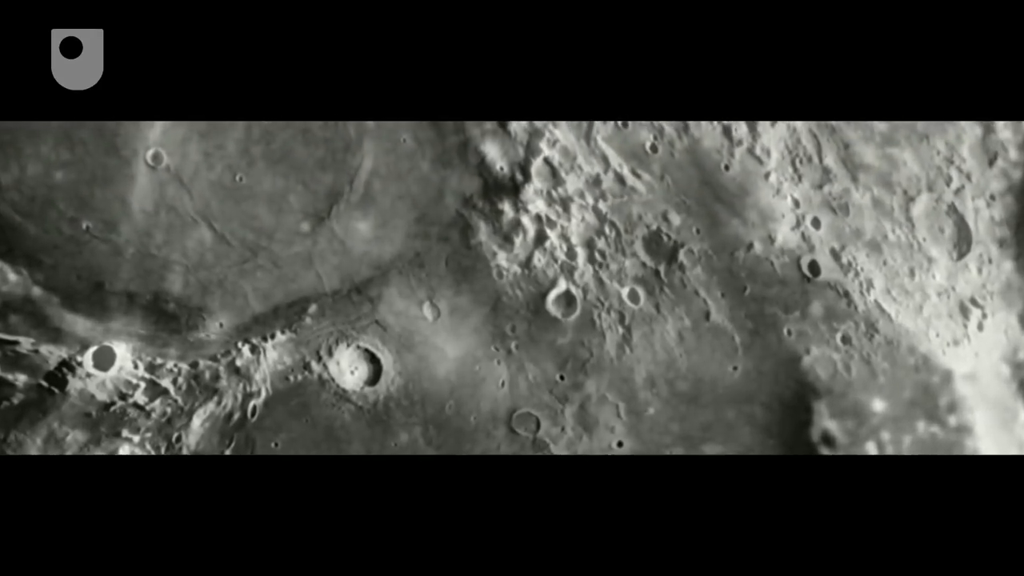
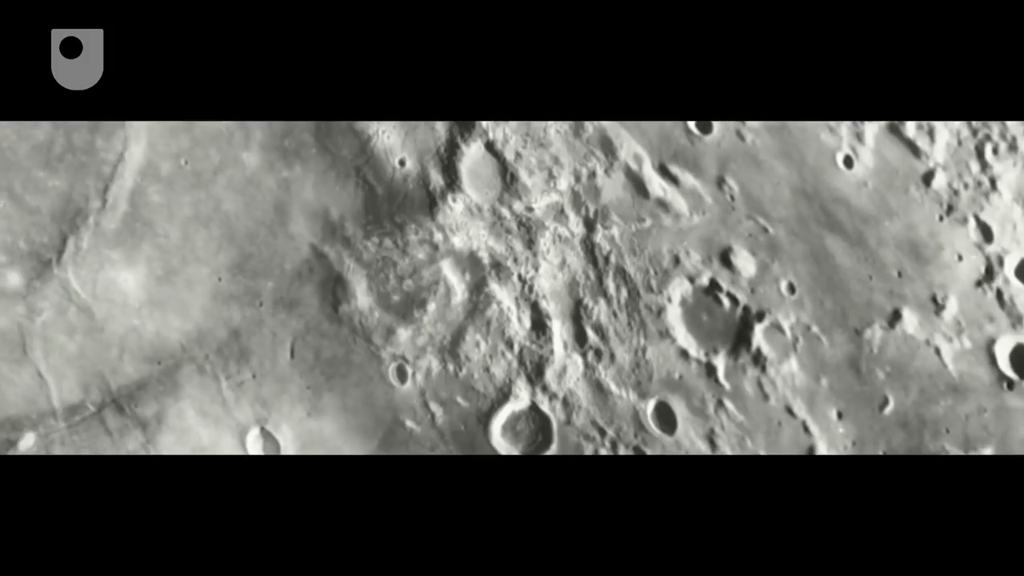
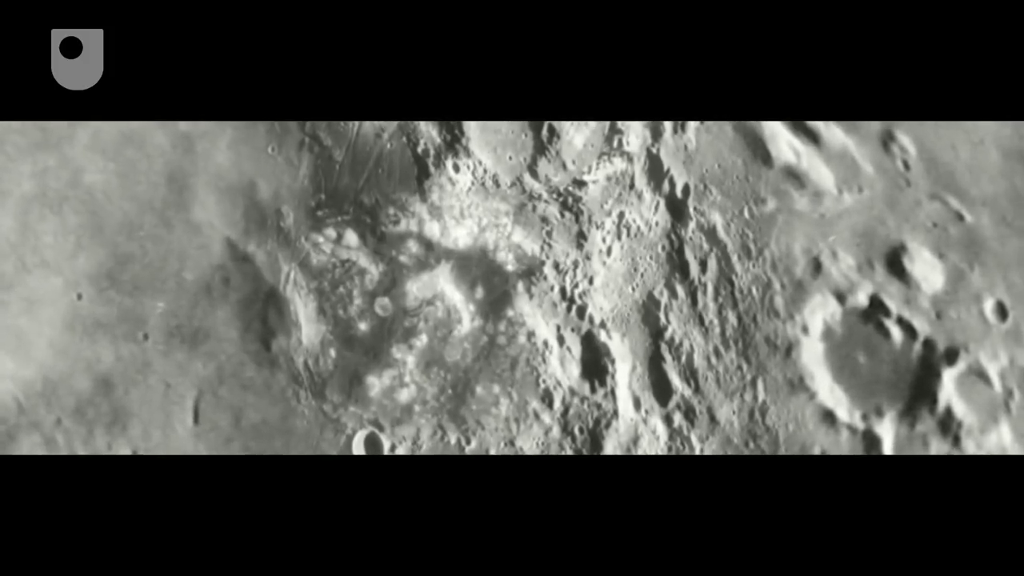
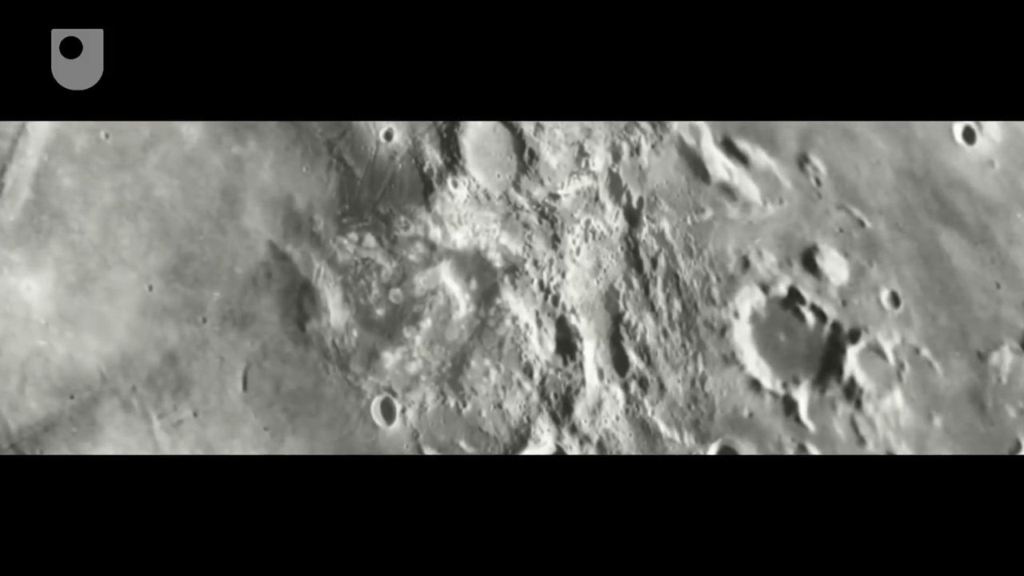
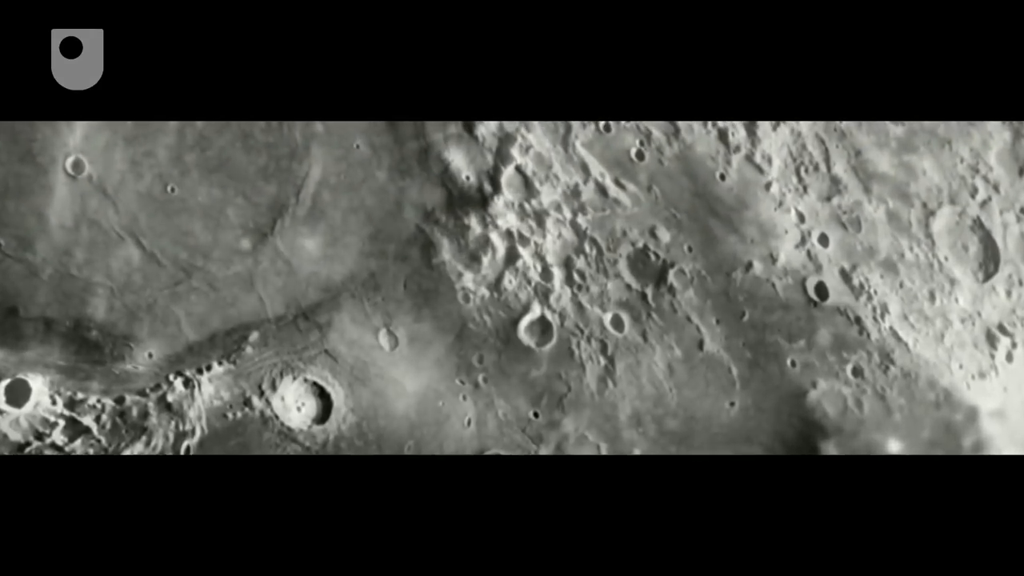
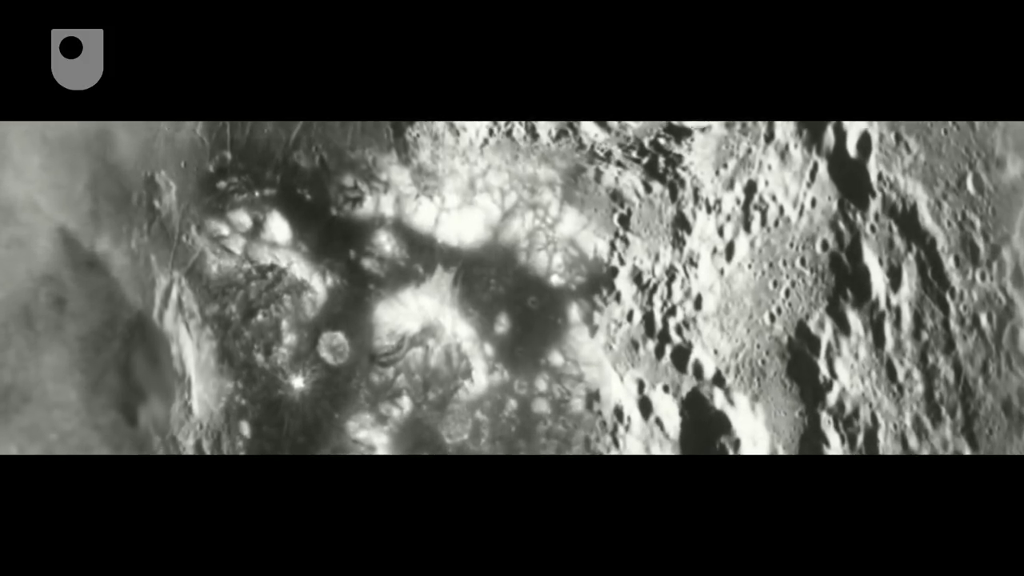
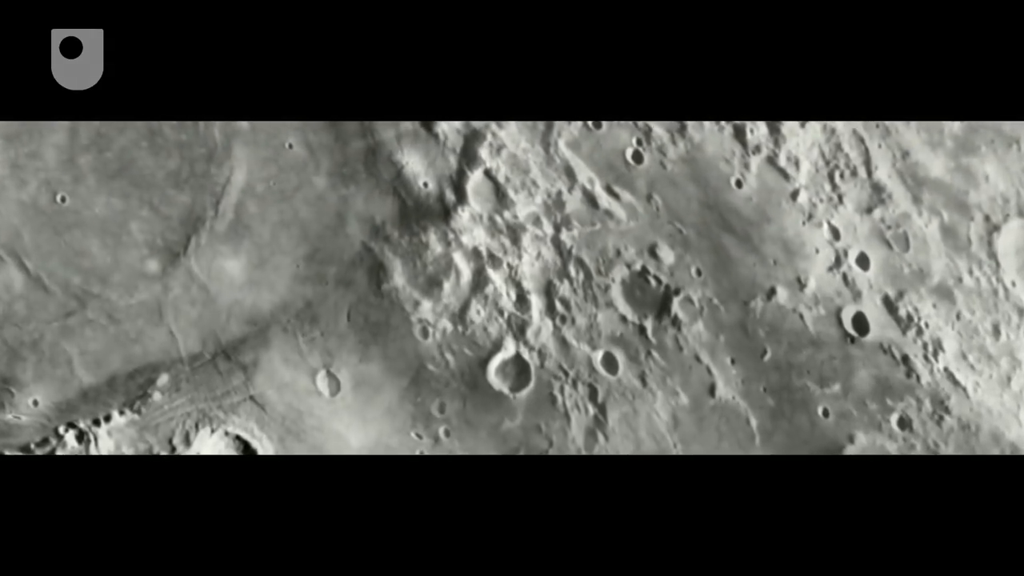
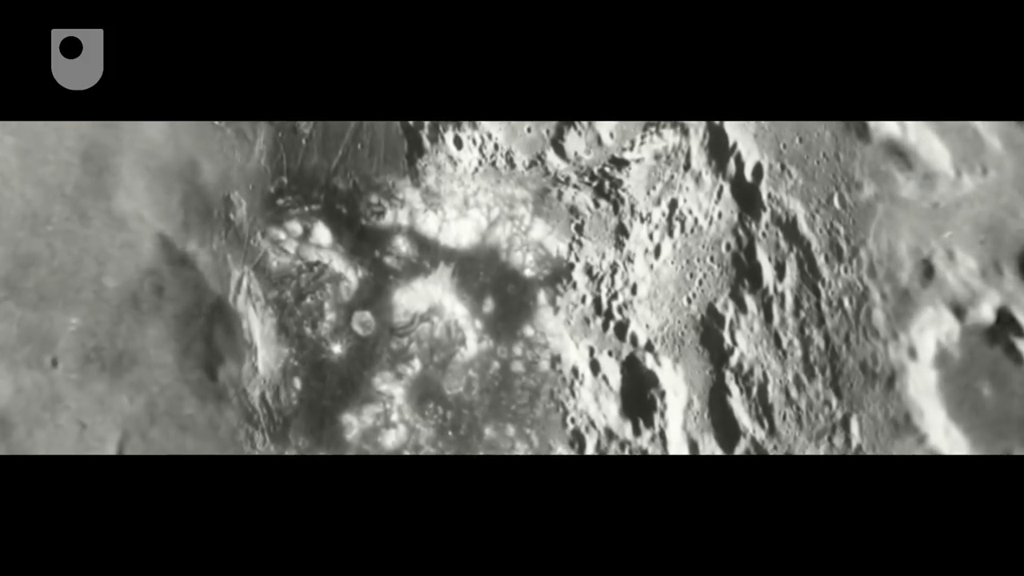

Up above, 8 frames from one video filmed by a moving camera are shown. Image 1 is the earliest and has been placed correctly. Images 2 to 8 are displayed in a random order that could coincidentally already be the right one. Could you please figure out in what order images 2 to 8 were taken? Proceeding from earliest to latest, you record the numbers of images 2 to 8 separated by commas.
5, 7, 2, 4, 3, 8, 6
